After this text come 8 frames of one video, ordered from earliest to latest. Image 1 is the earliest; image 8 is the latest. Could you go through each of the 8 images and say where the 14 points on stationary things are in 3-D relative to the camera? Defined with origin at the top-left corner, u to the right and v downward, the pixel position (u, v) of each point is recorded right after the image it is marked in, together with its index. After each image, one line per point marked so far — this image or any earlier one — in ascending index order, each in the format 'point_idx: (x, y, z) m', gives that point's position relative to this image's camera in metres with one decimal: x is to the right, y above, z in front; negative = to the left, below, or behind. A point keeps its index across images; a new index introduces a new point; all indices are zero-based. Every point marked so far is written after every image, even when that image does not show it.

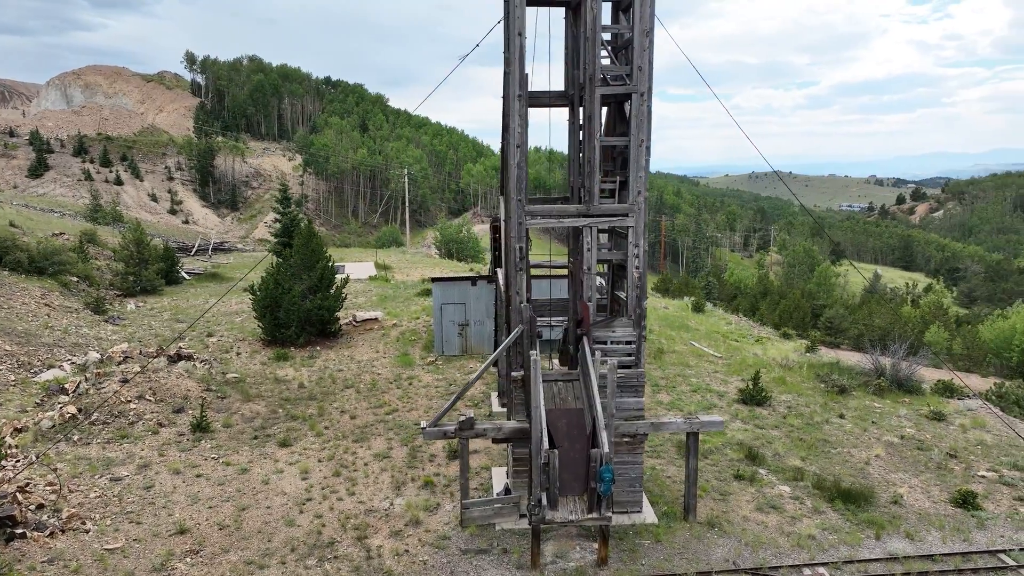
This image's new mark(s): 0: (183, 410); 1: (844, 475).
0: (-7.3, -2.7, +15.9) m
1: (+6.0, -3.4, +12.8) m
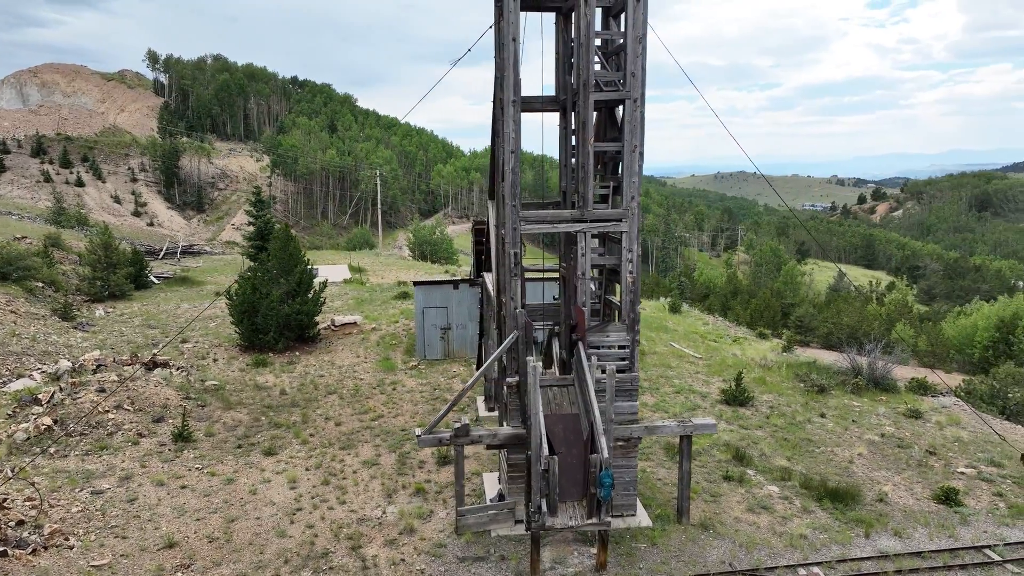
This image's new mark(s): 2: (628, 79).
0: (-7.6, -2.9, +15.5) m
1: (+5.8, -3.4, +13.0) m
2: (+1.7, +3.0, +10.1) m
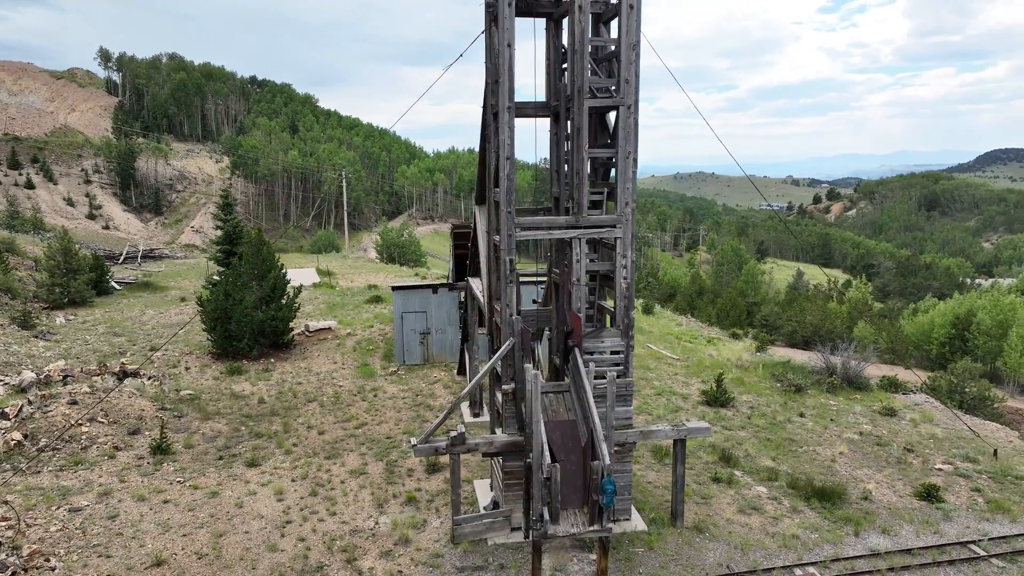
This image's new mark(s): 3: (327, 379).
0: (-7.9, -3.0, +15.1) m
1: (+5.7, -3.5, +13.3) m
2: (+1.6, +2.9, +10.1) m
3: (-5.1, -2.5, +19.5) m
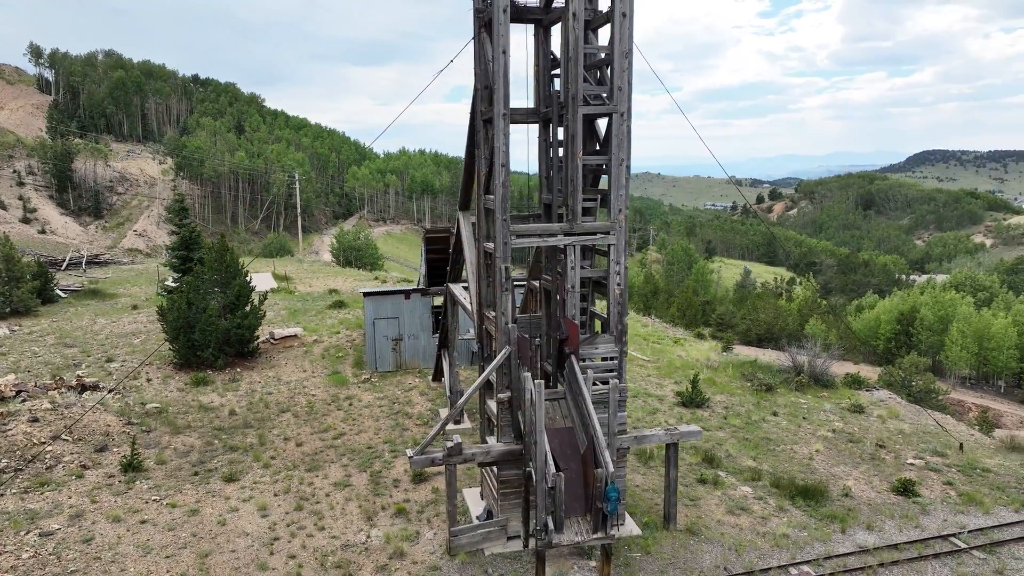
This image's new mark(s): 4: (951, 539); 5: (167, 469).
0: (-8.3, -3.3, +14.5) m
1: (+5.4, -3.5, +13.6) m
2: (+1.5, +2.8, +10.2) m
3: (-5.7, -2.7, +19.0) m
4: (+6.6, -3.8, +10.7) m
5: (-6.7, -3.5, +13.8) m
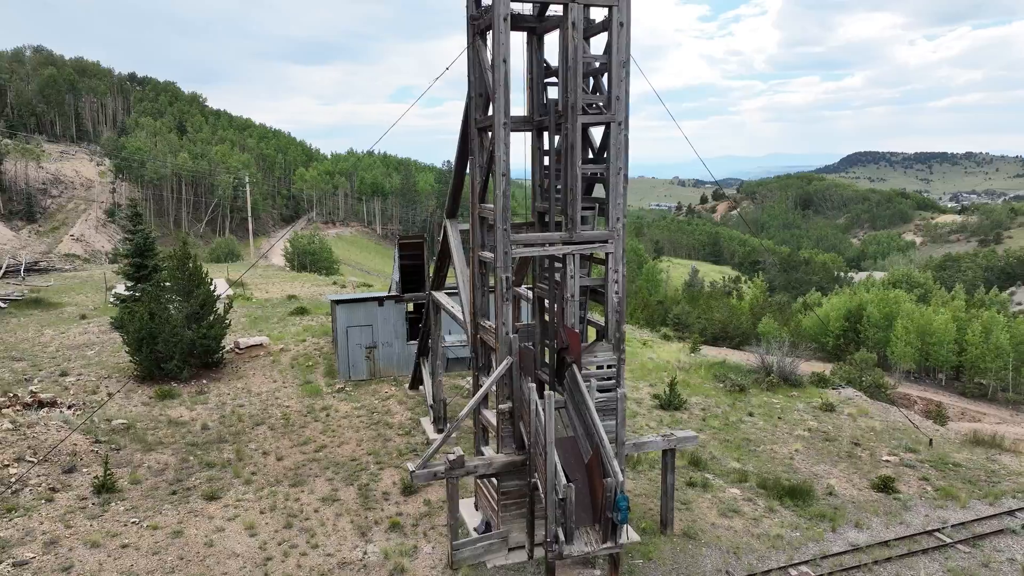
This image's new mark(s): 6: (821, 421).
0: (-8.5, -3.5, +13.8) m
1: (+5.2, -3.6, +13.9) m
2: (+1.5, +2.7, +10.2) m
3: (-6.3, -2.9, +18.5) m
4: (+6.6, -3.9, +11.1) m
5: (-6.9, -3.7, +13.2) m
6: (+7.4, -3.2, +17.0) m
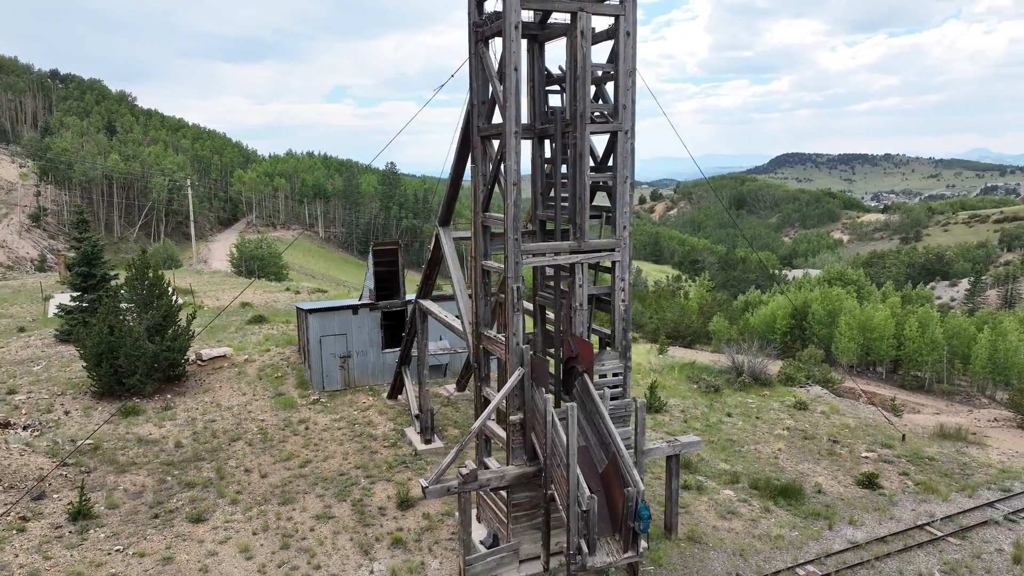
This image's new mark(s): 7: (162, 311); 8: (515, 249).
0: (-8.6, -3.8, +13.0) m
1: (+5.1, -3.7, +14.2) m
2: (+1.6, +2.6, +10.2) m
3: (-6.8, -3.2, +17.9) m
4: (+6.7, -3.9, +11.6) m
5: (-6.9, -4.0, +12.6) m
6: (+7.0, -3.2, +17.5) m
7: (-9.9, -0.6, +20.0) m
8: (0.0, +0.6, +10.0) m
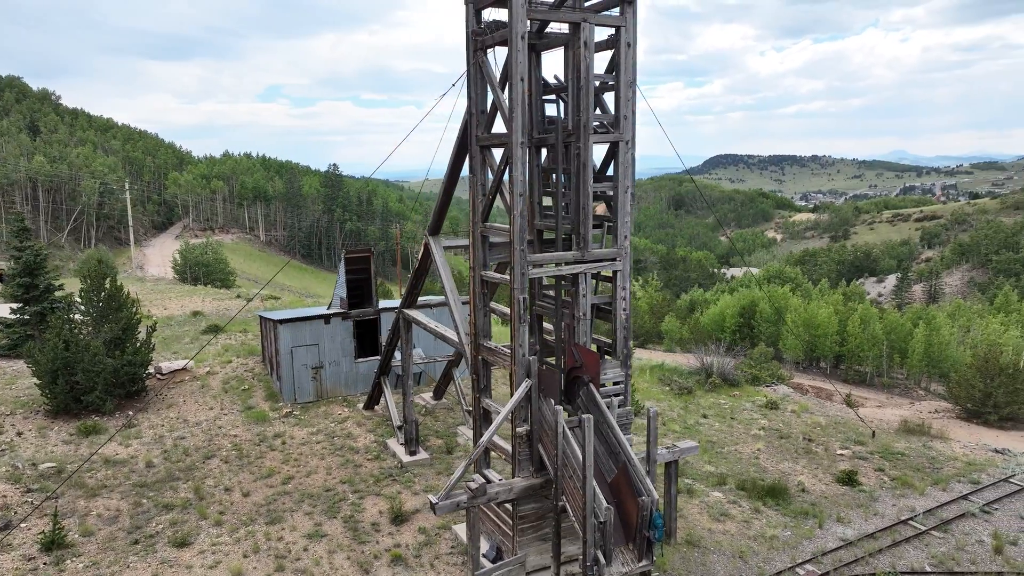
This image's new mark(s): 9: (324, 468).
0: (-8.6, -4.1, +12.2) m
1: (+4.9, -3.8, +14.5) m
2: (+1.6, +2.4, +10.3) m
3: (-7.2, -3.4, +17.3) m
4: (+6.7, -4.0, +12.0) m
5: (-6.9, -4.2, +11.9) m
6: (+6.5, -3.3, +17.9) m
7: (-10.5, -1.0, +19.1) m
8: (+0.1, +0.4, +9.9) m
9: (-4.0, -3.8, +14.9) m
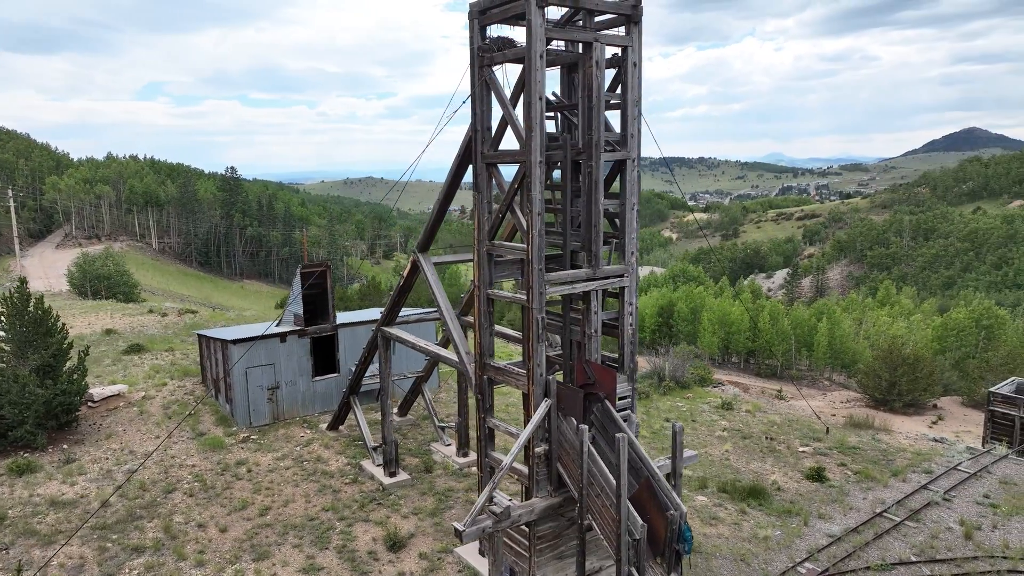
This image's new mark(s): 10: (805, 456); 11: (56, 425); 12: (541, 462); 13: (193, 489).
0: (-8.5, -4.5, +11.0) m
1: (+4.5, -3.9, +15.1) m
2: (+1.7, +2.2, +10.4) m
3: (-7.8, -3.9, +16.2) m
4: (+6.7, -4.1, +12.8) m
5: (-6.8, -4.7, +10.9) m
6: (+5.7, -3.5, +18.6) m
7: (-11.4, -1.5, +17.5) m
8: (+0.3, +0.1, +9.8) m
9: (-4.3, -4.1, +14.2) m
10: (+6.6, -3.8, +16.1) m
11: (-11.3, -3.3, +17.6) m
12: (+0.4, -2.5, +10.2) m
13: (-6.6, -4.1, +14.6) m
